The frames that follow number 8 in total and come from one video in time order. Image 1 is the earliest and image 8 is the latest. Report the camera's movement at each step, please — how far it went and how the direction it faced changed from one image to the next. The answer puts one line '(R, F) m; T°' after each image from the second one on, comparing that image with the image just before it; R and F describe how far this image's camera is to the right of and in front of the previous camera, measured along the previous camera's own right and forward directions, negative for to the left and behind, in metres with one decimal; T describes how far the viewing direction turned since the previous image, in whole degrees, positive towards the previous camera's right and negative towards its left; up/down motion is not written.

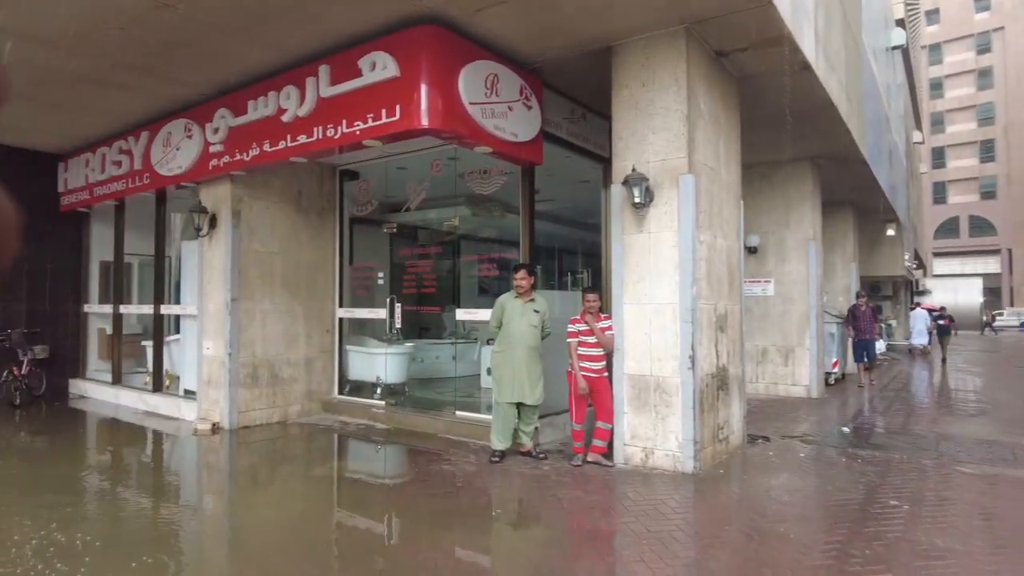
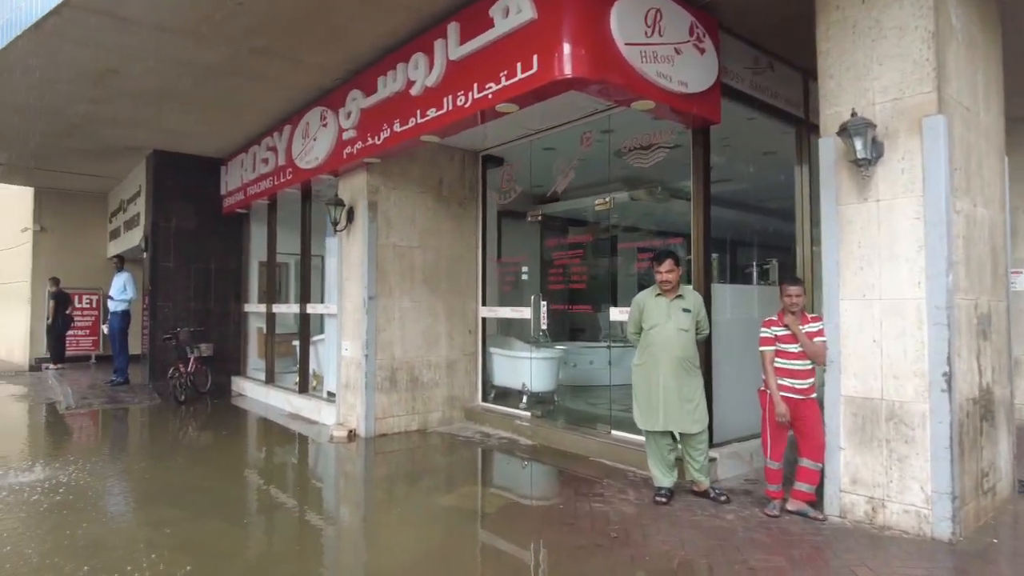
(0.0, +1.0) m; -14°
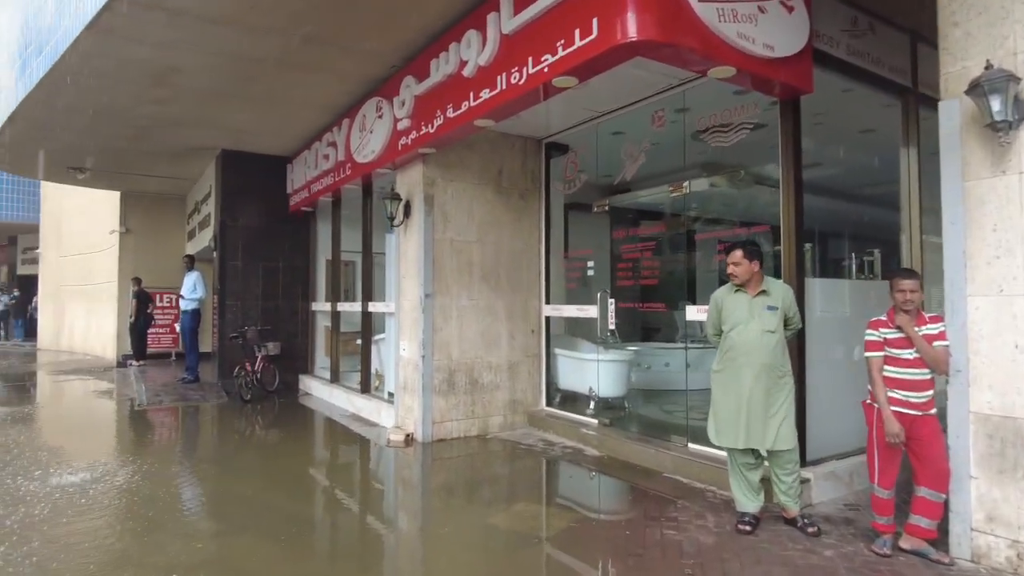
(+0.1, +0.5) m; -7°
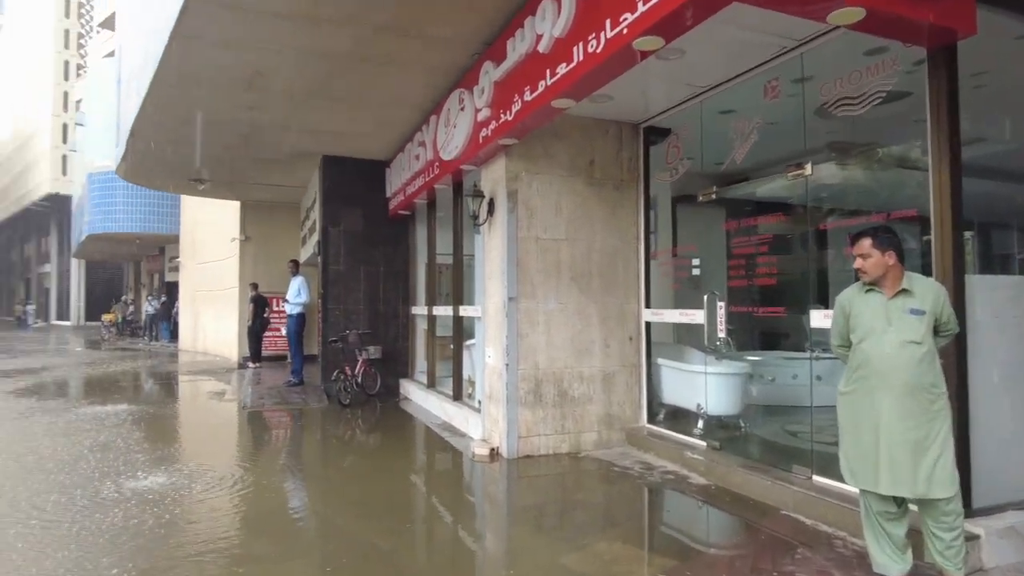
(+0.2, +0.6) m; -10°
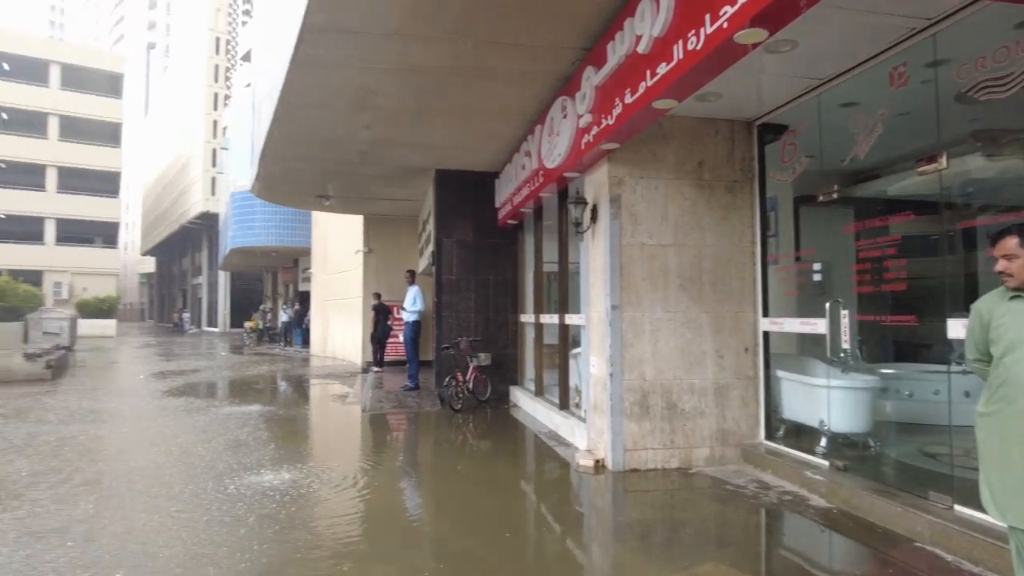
(+0.1, +0.1) m; -10°
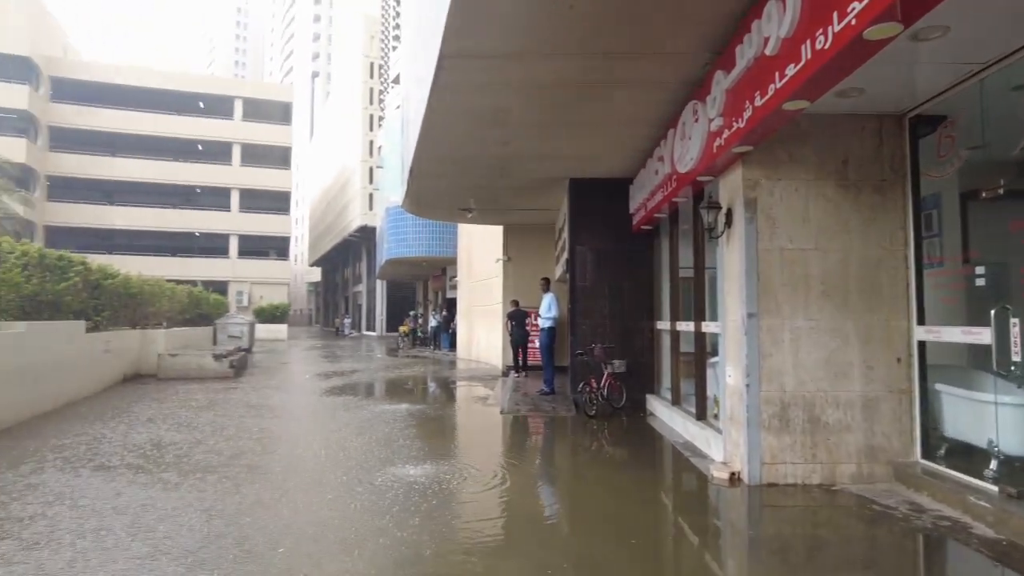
(+0.1, -0.1) m; -12°
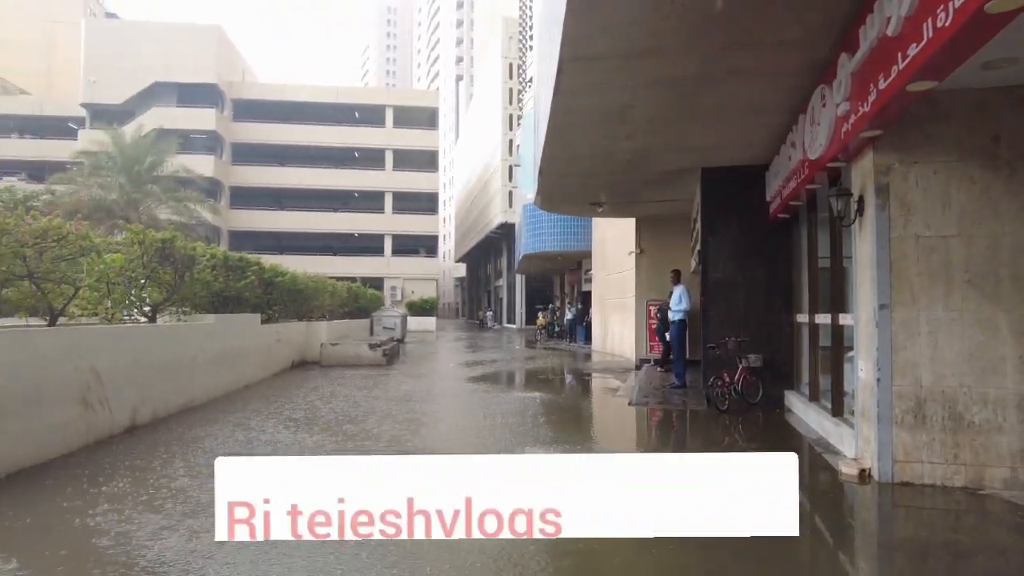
(+0.2, -0.2) m; -12°
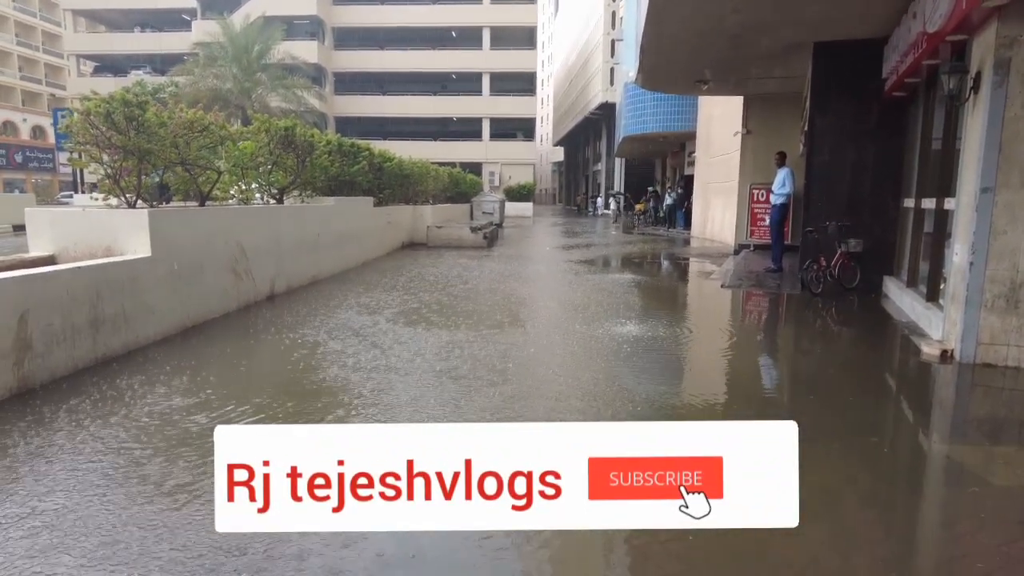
(+0.1, -0.4) m; -8°
